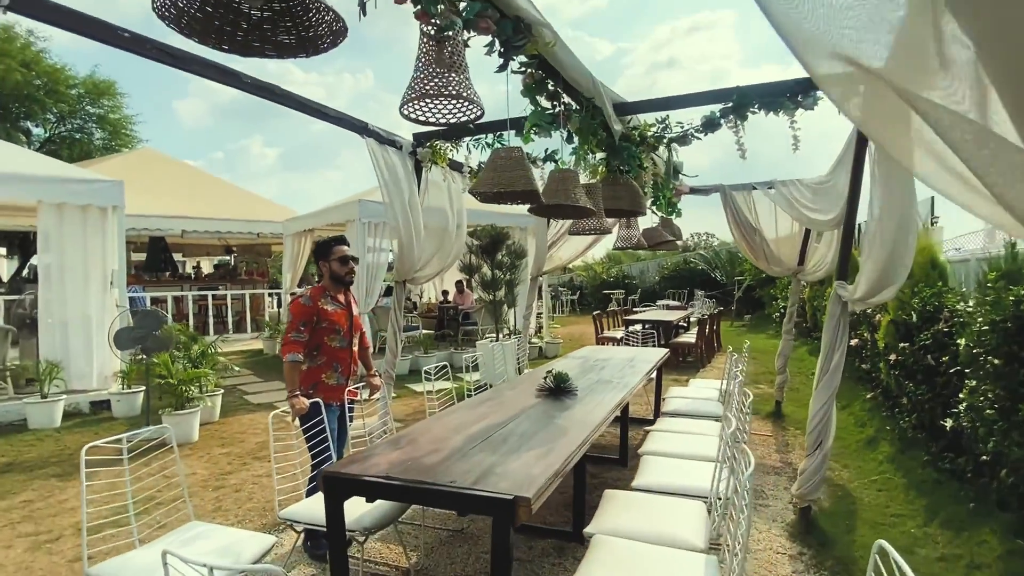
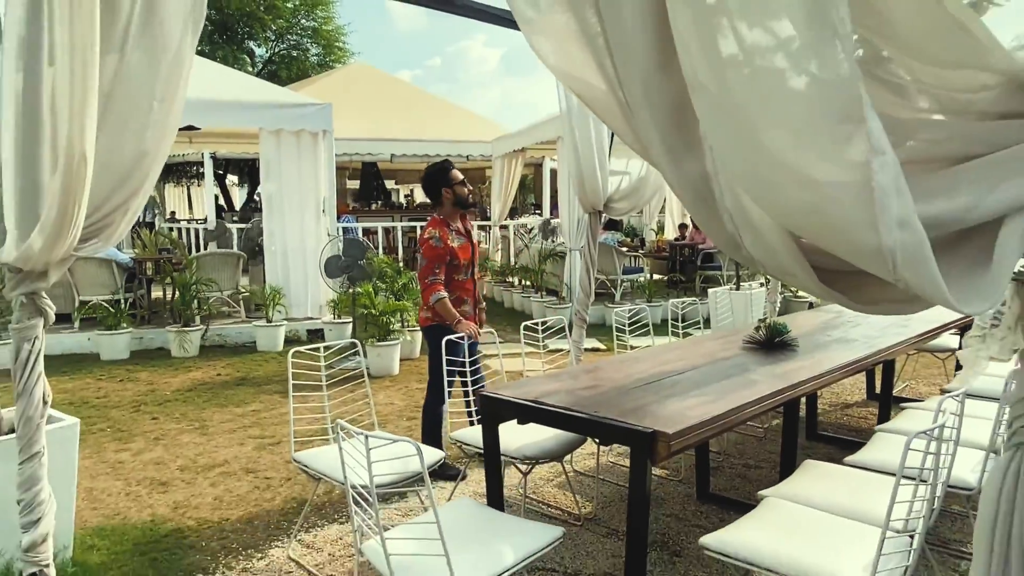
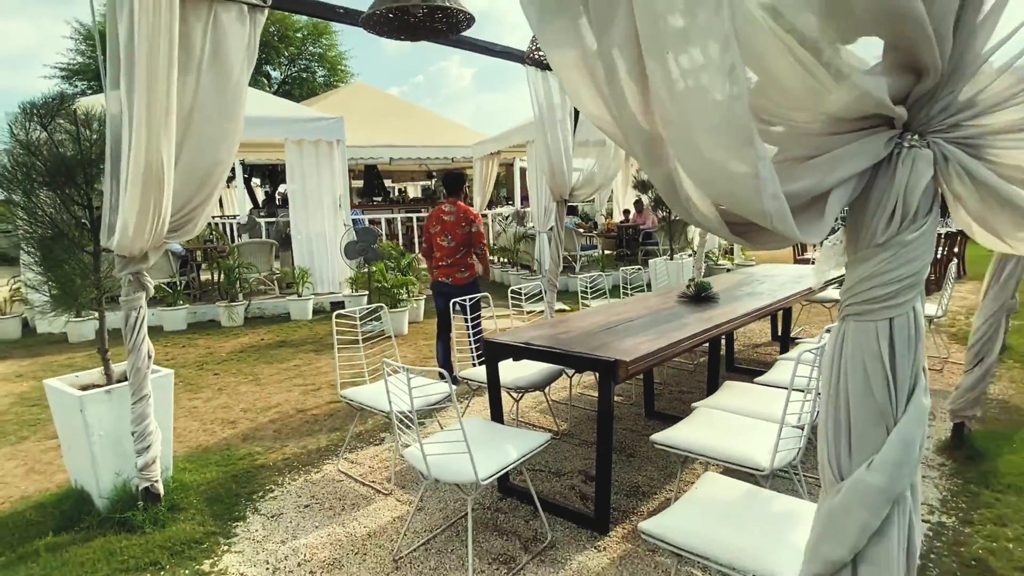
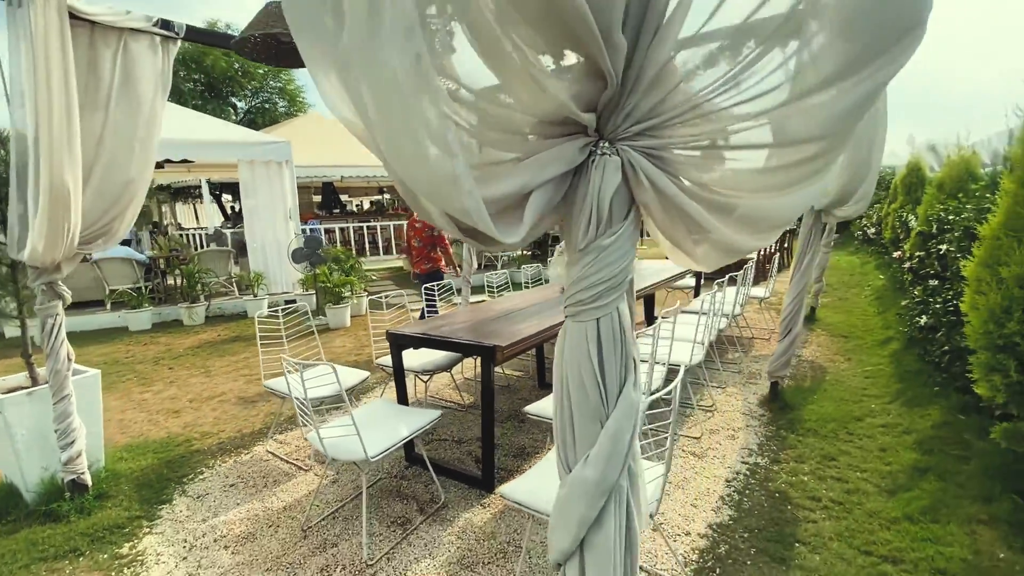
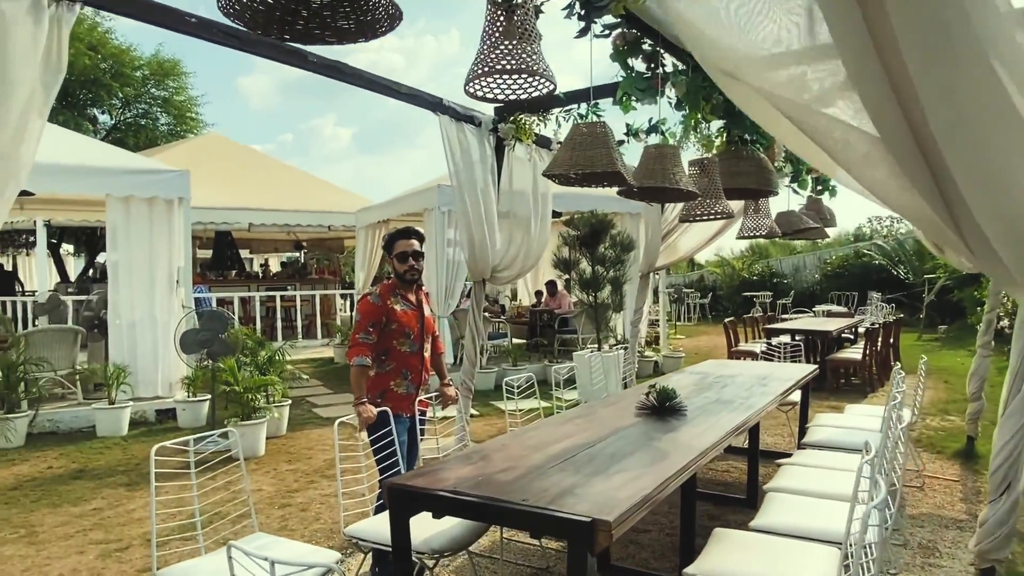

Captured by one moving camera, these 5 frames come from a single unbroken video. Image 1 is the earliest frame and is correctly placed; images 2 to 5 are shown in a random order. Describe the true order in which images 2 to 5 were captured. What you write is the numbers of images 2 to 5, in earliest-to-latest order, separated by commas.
5, 2, 3, 4
